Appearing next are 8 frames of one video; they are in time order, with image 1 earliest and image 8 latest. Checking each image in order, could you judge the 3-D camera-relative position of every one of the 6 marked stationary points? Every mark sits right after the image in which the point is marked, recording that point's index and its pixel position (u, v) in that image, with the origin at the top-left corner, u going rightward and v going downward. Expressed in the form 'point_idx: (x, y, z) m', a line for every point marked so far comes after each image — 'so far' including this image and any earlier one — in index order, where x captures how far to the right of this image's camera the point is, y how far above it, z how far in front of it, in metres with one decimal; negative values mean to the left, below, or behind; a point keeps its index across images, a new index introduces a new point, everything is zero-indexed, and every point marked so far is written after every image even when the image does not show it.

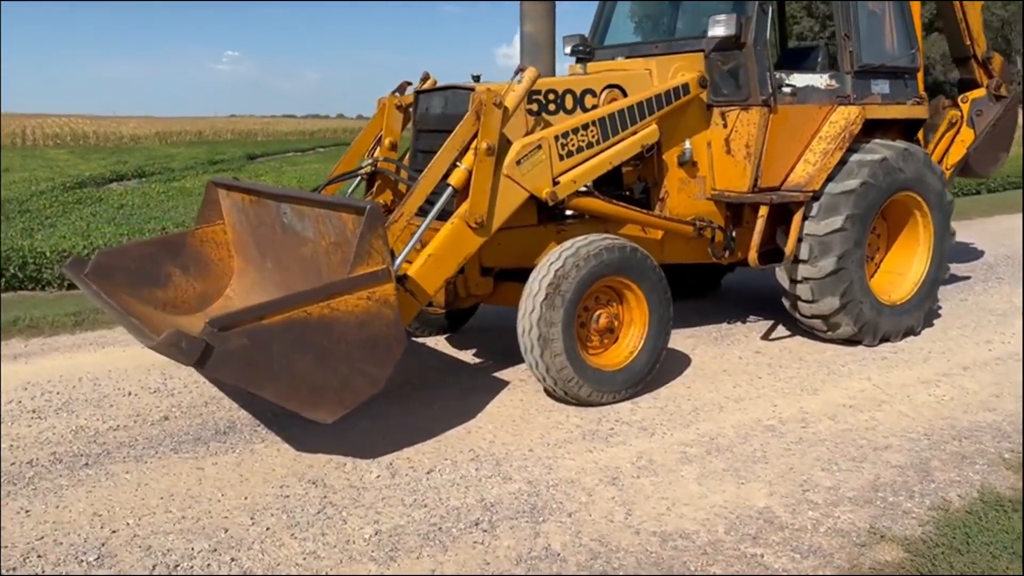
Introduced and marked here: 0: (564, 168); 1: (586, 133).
0: (+0.3, +0.6, +4.6) m
1: (+0.4, +0.8, +4.7) m
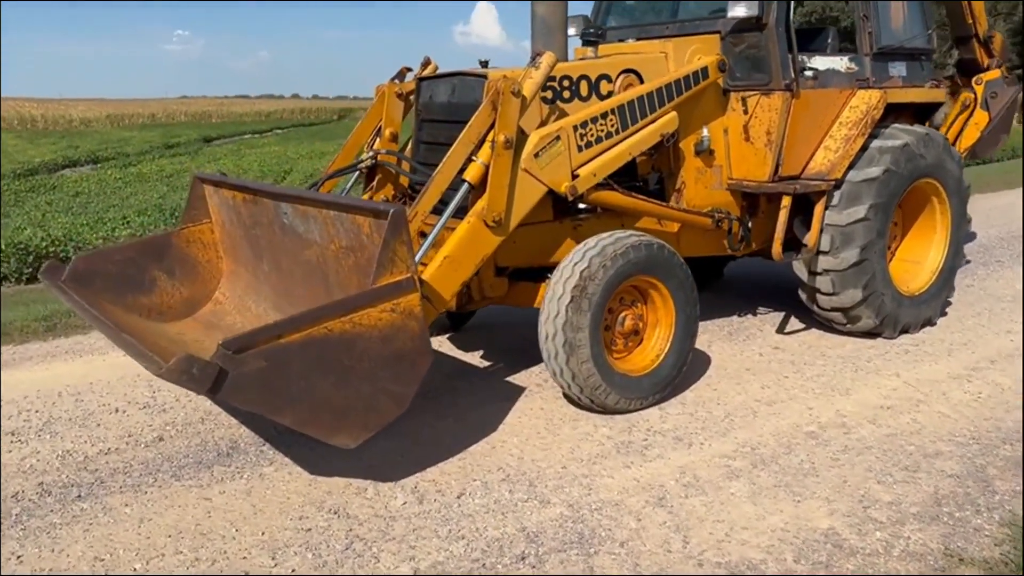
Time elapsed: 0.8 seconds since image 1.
0: (+0.3, +0.6, +4.3) m
1: (+0.5, +0.8, +4.4) m
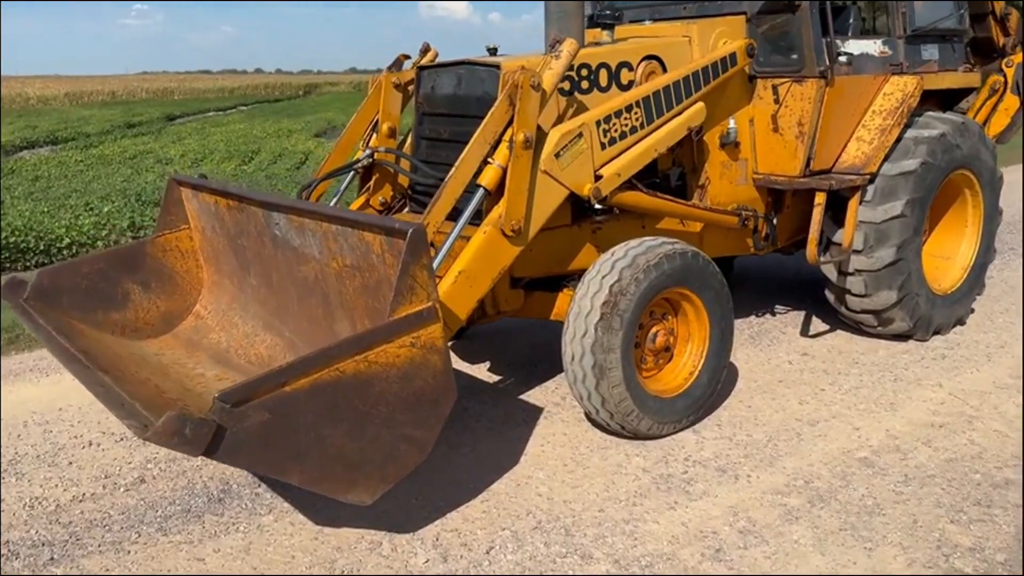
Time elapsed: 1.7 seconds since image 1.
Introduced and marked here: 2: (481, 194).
0: (+0.4, +0.6, +3.9) m
1: (+0.5, +0.8, +4.0) m
2: (-0.1, +0.4, +3.5) m
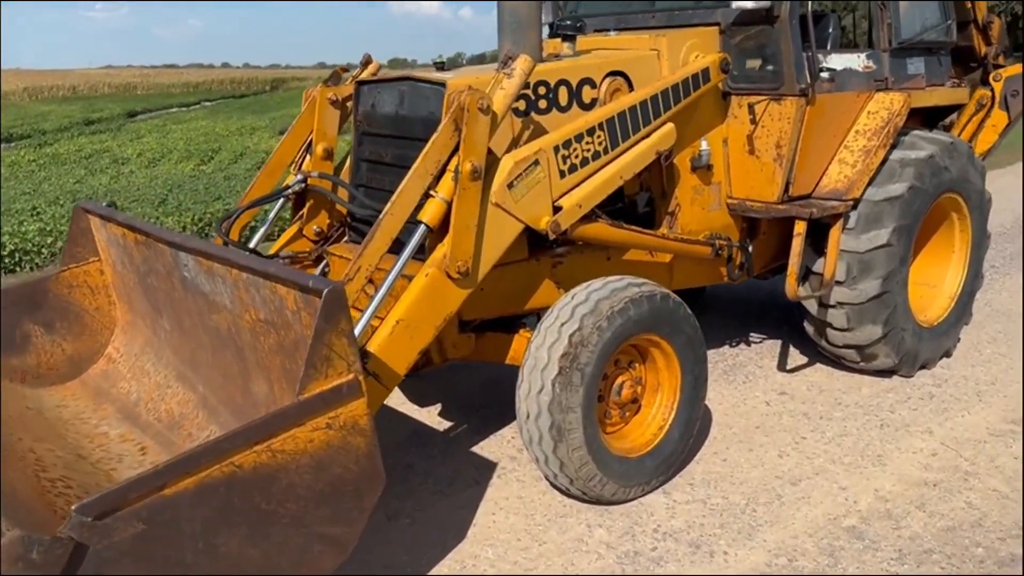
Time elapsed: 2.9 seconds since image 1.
0: (+0.2, +0.4, +3.5) m
1: (+0.3, +0.6, +3.6) m
2: (-0.3, +0.2, +3.1) m
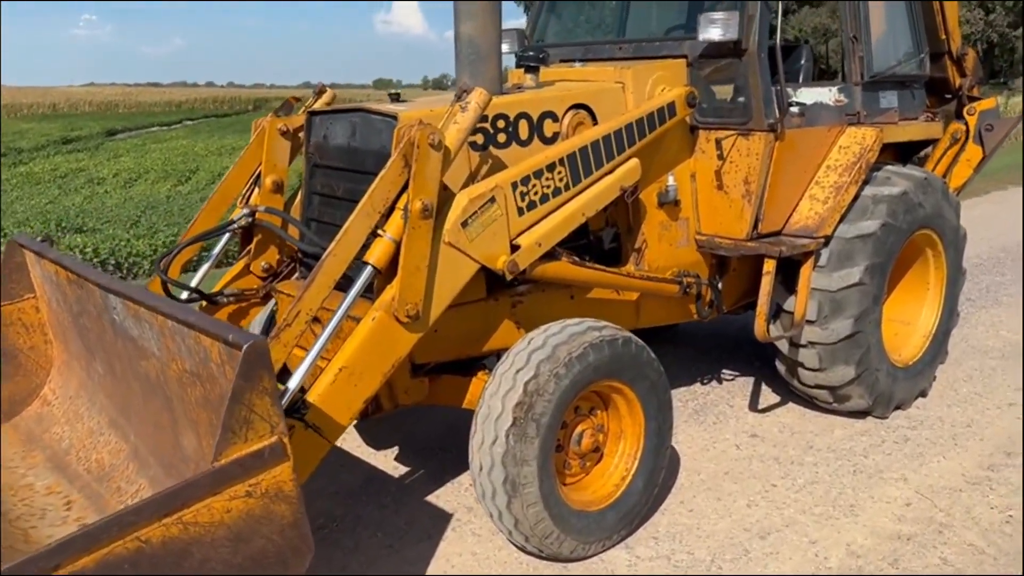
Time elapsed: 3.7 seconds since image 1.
0: (0.0, +0.2, +3.3) m
1: (+0.2, +0.4, +3.4) m
2: (-0.5, 0.0, +2.9) m
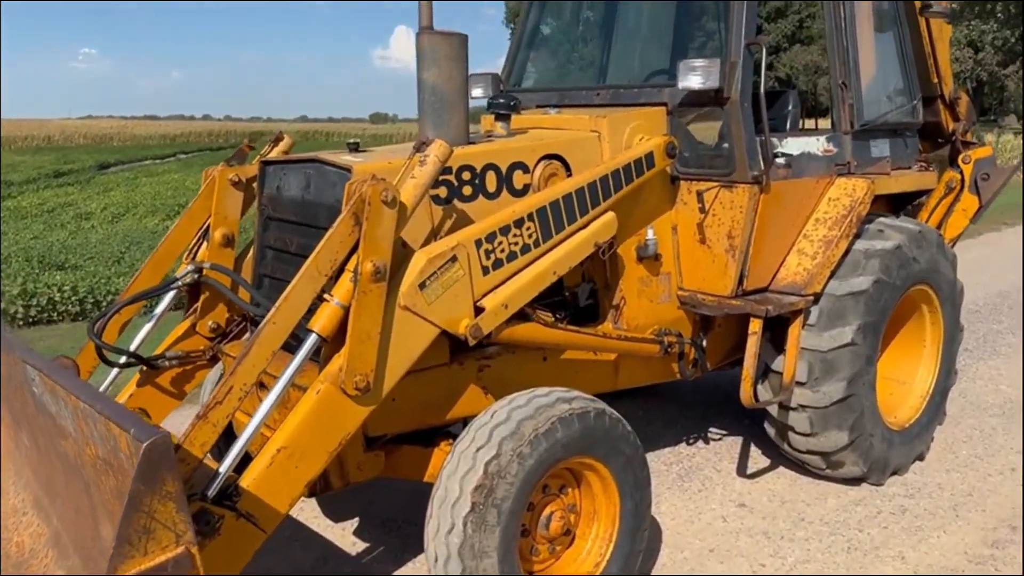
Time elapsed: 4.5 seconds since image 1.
0: (-0.1, 0.0, +3.1) m
1: (0.0, +0.2, +3.2) m
2: (-0.6, -0.2, +2.7) m
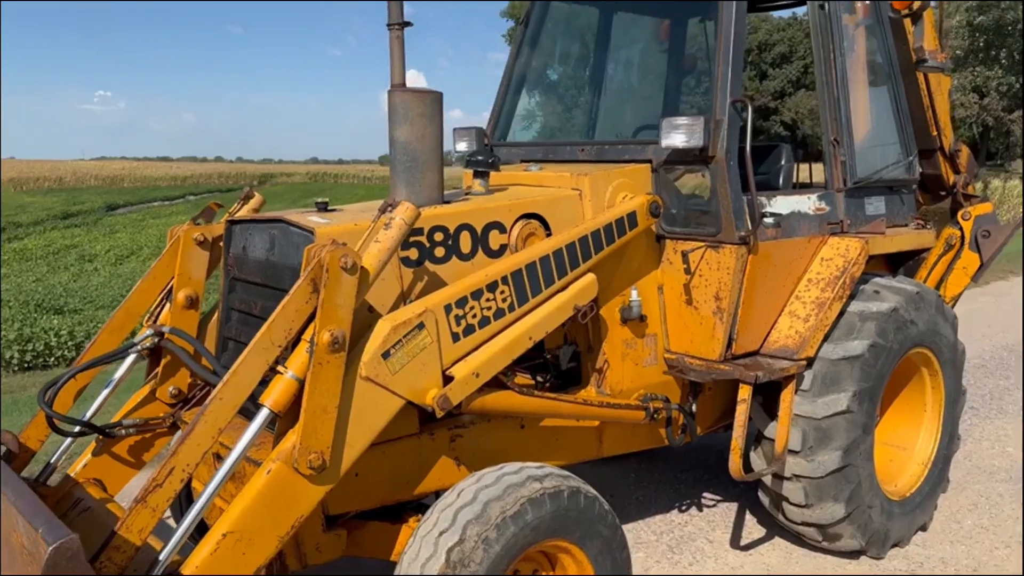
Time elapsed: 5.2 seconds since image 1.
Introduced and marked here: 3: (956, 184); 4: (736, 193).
0: (-0.2, -0.2, +2.9) m
1: (-0.1, 0.0, +3.0) m
2: (-0.7, -0.4, +2.5) m
3: (+2.5, +0.6, +4.9) m
4: (+0.9, +0.4, +3.5) m
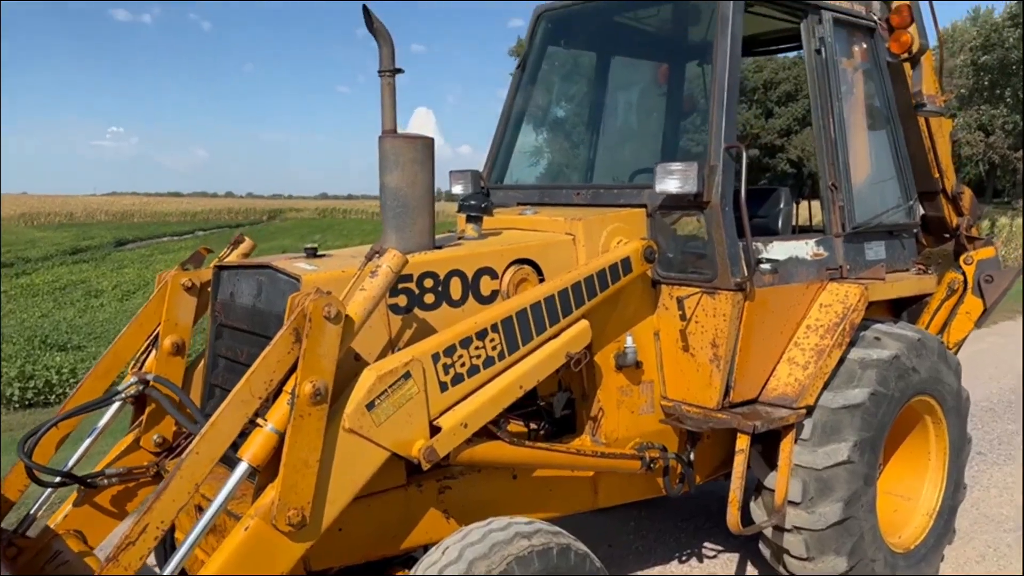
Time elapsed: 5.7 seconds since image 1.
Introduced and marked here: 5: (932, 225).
0: (-0.2, -0.4, +2.8) m
1: (-0.1, -0.2, +3.0) m
2: (-0.7, -0.5, +2.5) m
3: (+2.5, +0.3, +4.9) m
4: (+0.9, +0.2, +3.5) m
5: (+2.3, +0.3, +4.9) m
